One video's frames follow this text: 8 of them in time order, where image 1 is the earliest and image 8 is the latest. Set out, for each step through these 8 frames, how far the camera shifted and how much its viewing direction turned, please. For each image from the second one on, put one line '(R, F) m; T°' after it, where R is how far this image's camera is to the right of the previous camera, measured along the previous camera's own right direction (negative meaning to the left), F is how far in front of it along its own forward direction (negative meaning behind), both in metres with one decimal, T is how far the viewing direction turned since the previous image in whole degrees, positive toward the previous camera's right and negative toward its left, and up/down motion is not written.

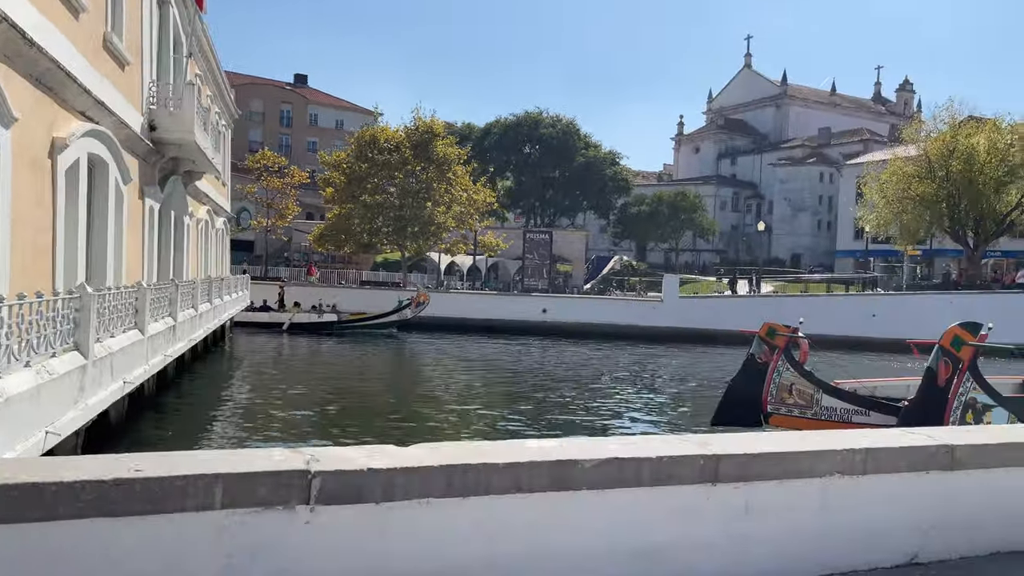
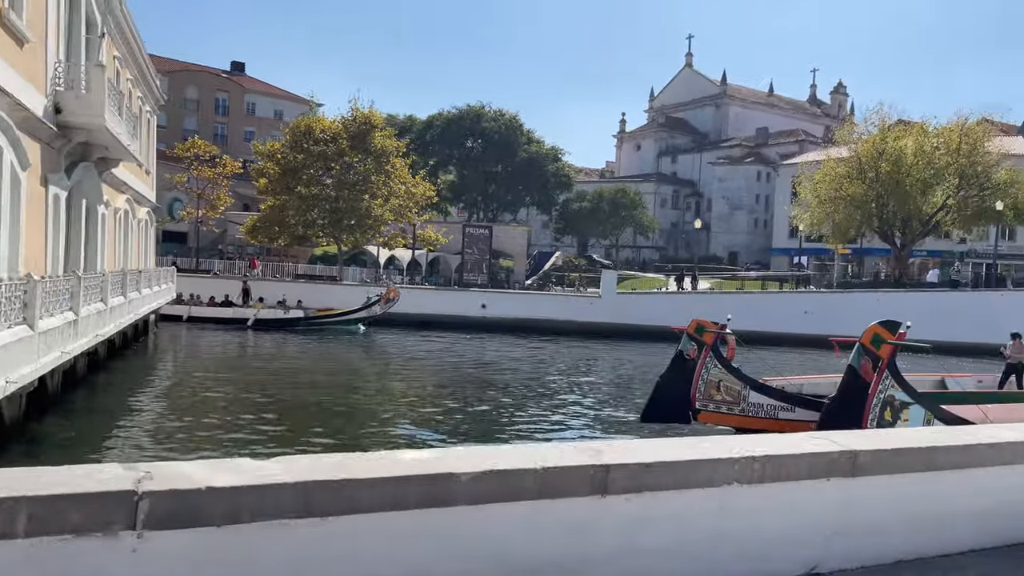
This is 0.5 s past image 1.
(+0.3, +0.3) m; +4°
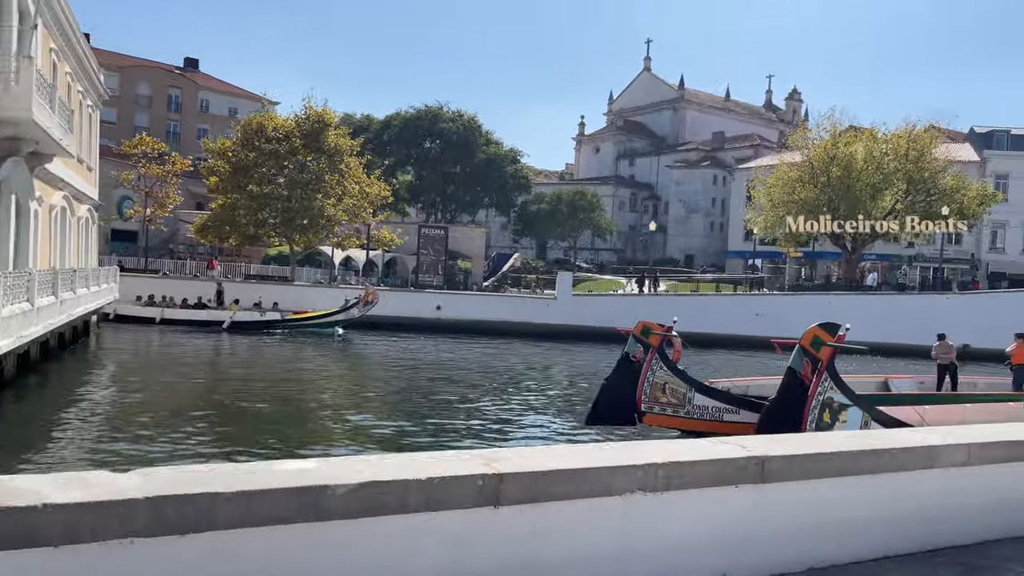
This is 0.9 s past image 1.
(+0.3, +0.2) m; +3°
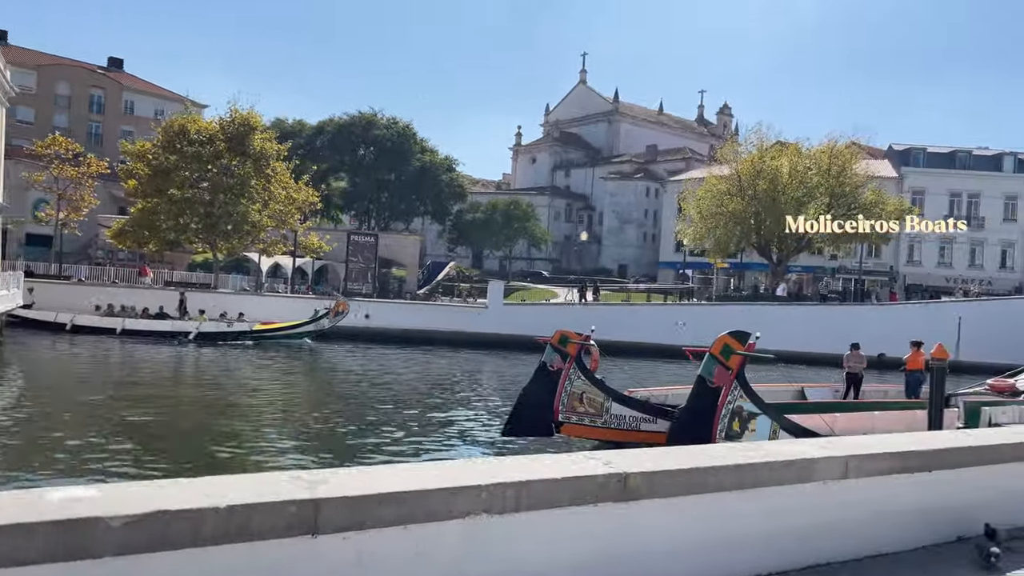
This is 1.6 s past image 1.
(+0.5, +0.3) m; +4°
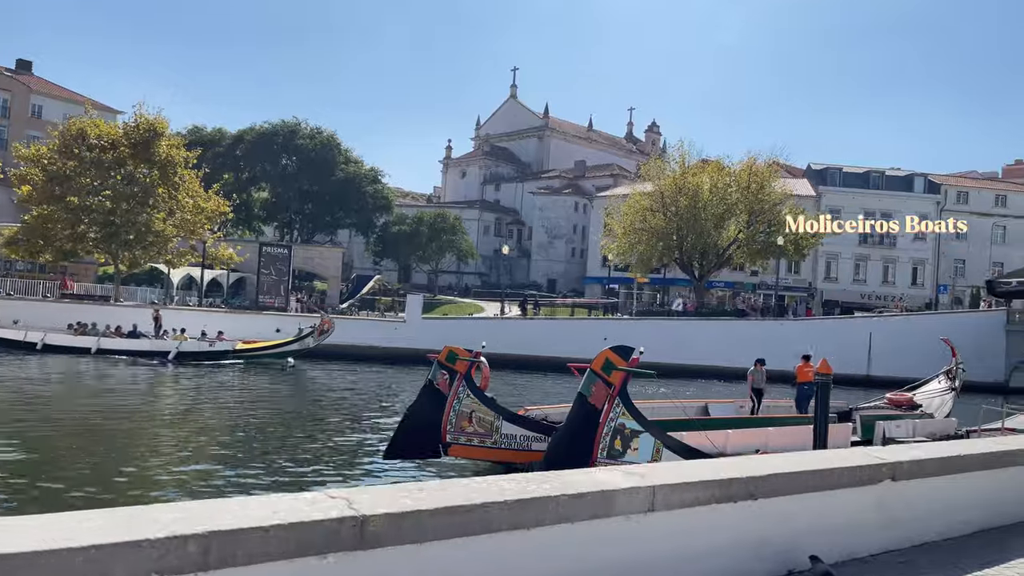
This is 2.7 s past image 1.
(+0.9, +0.6) m; +5°
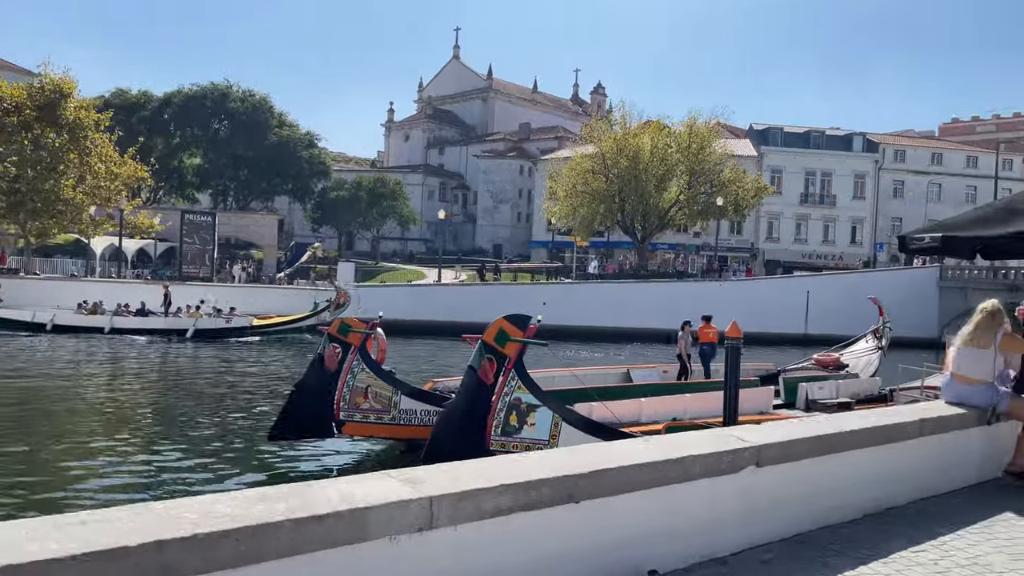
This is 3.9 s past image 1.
(+1.0, +0.9) m; +3°
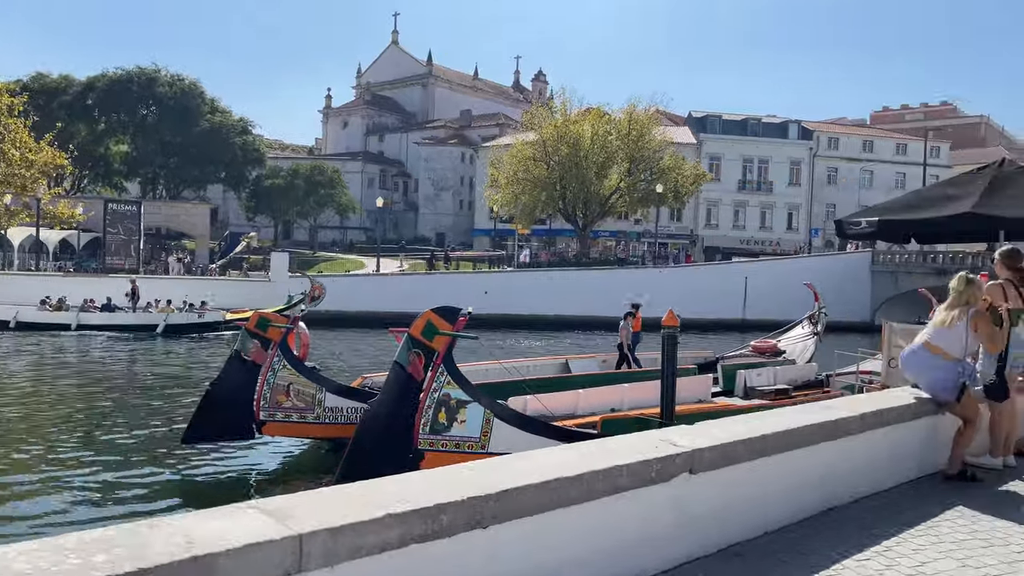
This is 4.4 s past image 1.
(+0.2, +0.6) m; +4°
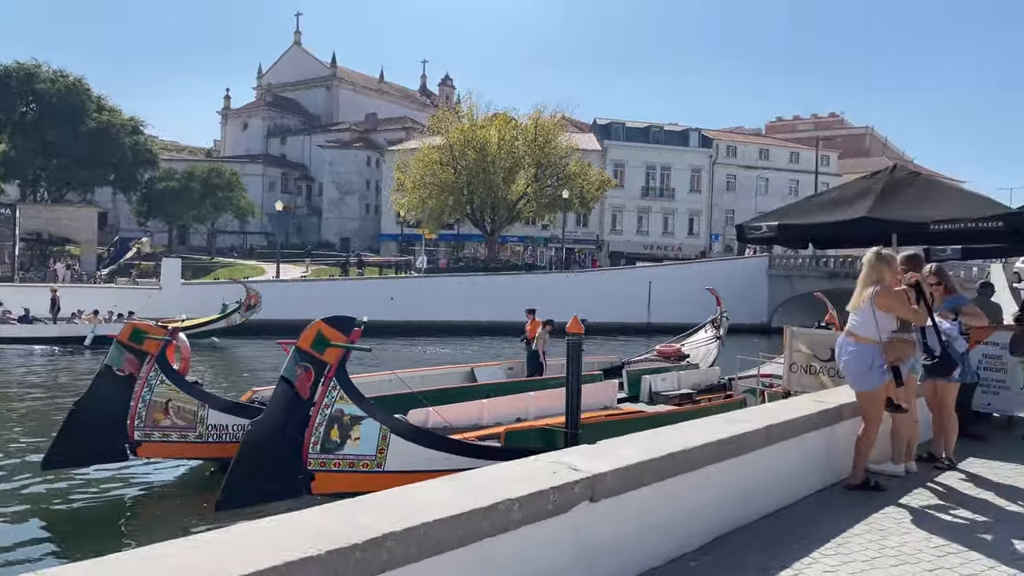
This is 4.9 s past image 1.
(+0.2, +0.5) m; +6°
